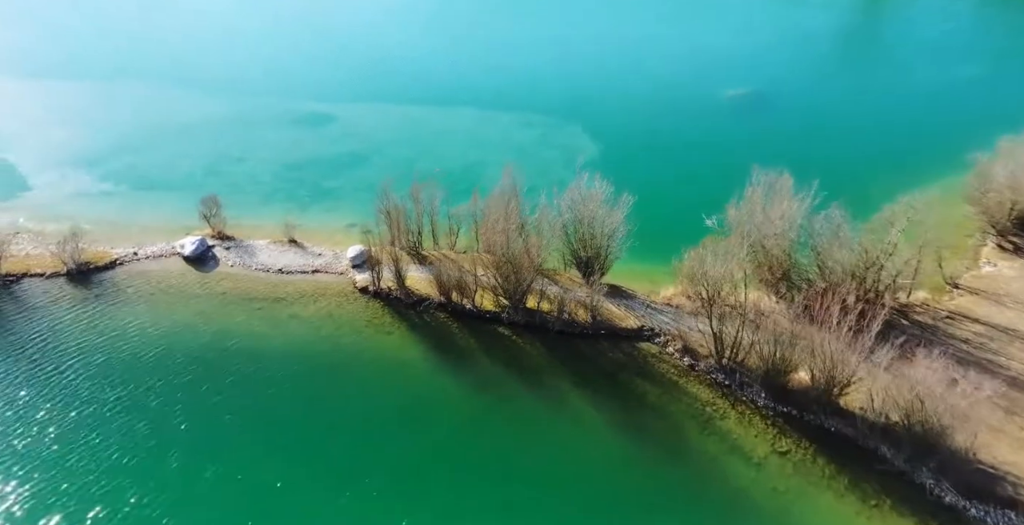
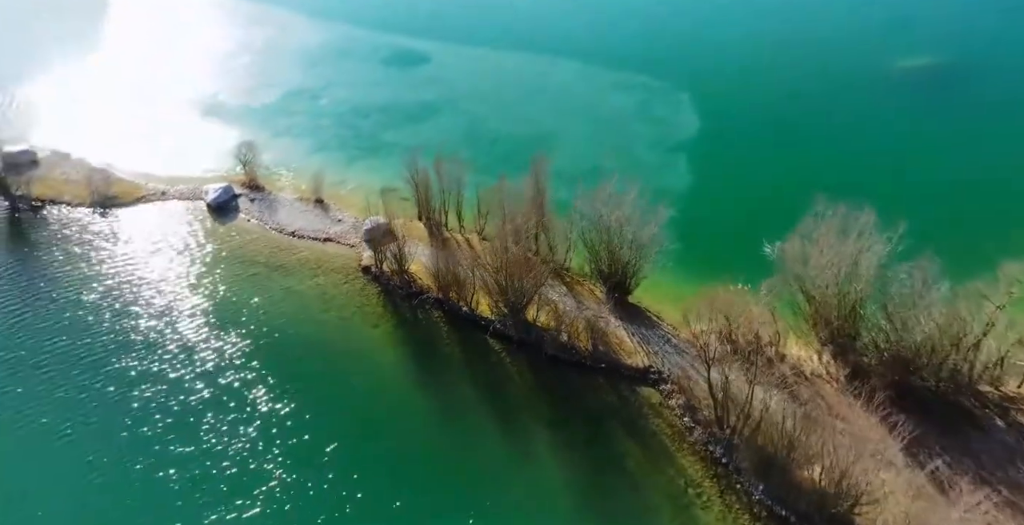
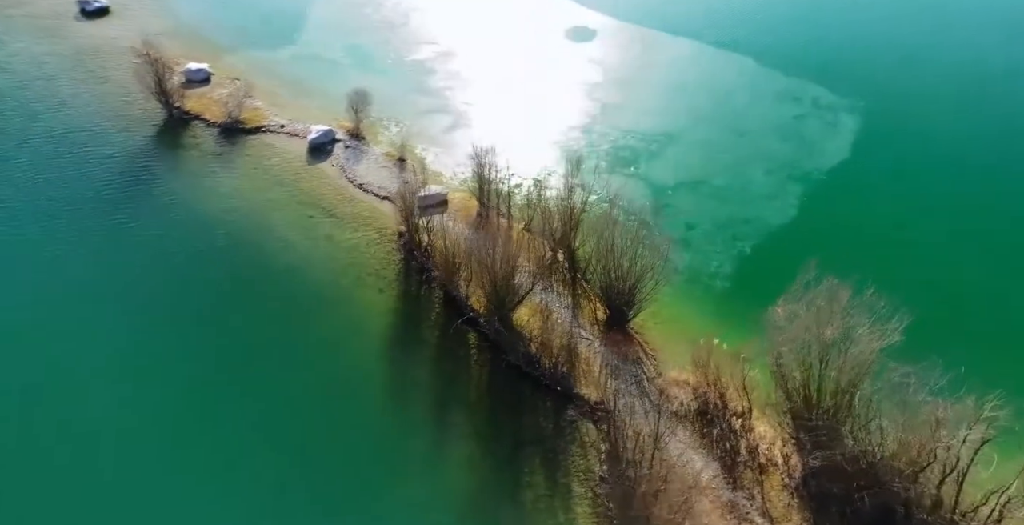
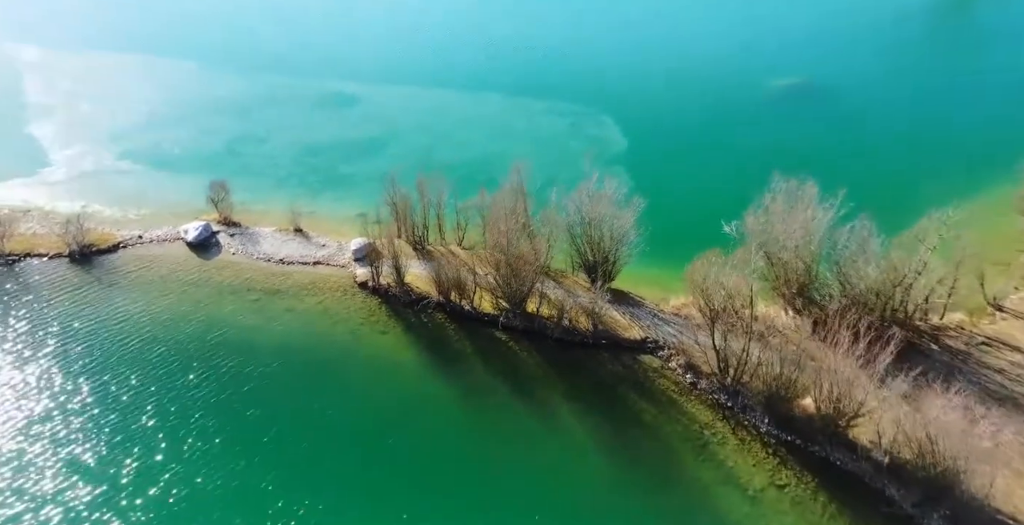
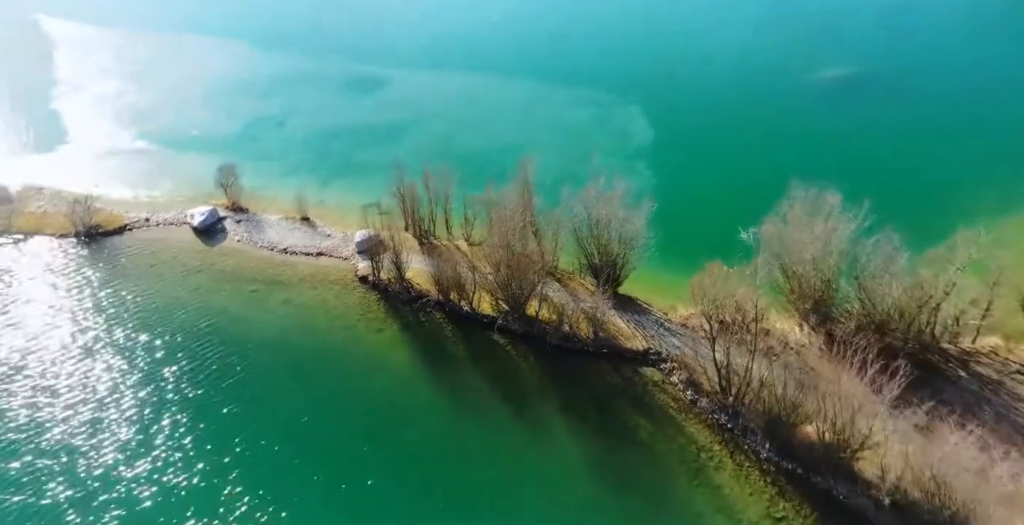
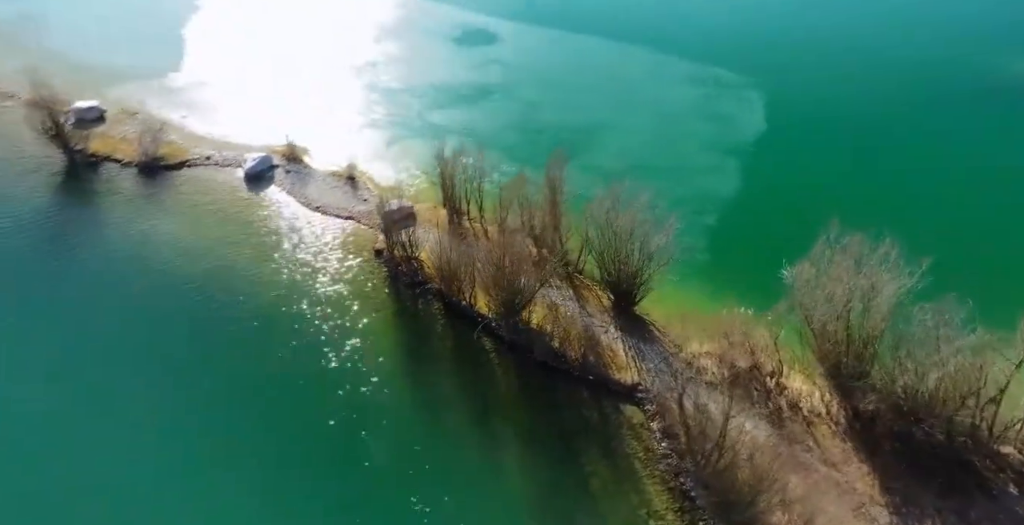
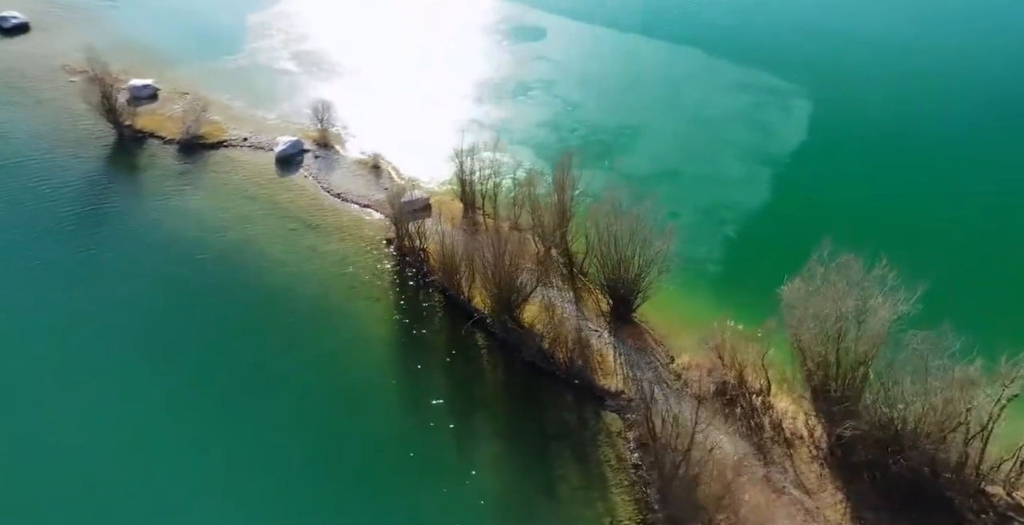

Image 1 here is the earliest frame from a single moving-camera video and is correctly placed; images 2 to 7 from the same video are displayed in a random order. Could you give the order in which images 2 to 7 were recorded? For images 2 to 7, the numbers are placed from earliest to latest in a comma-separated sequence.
4, 5, 2, 6, 7, 3
